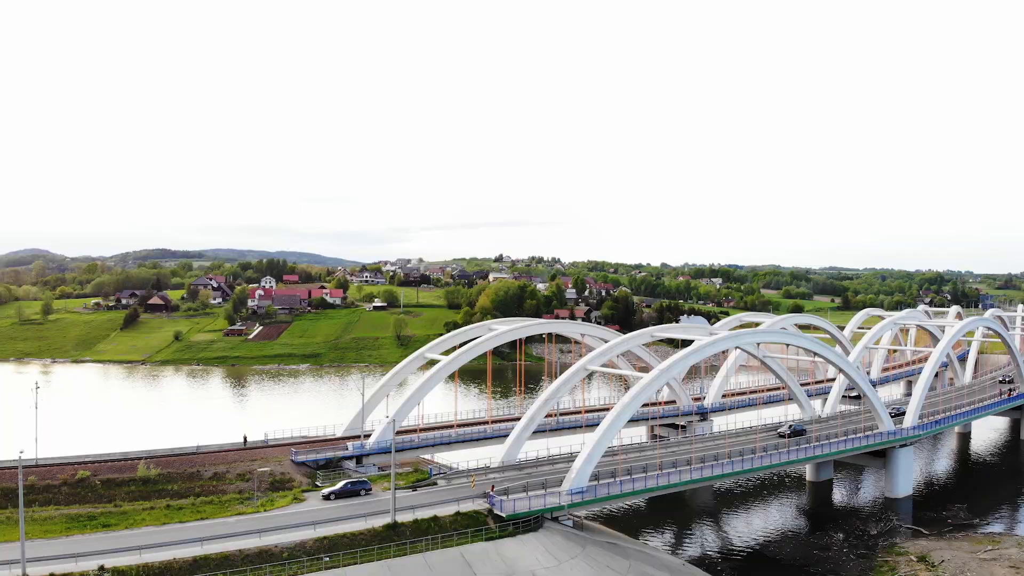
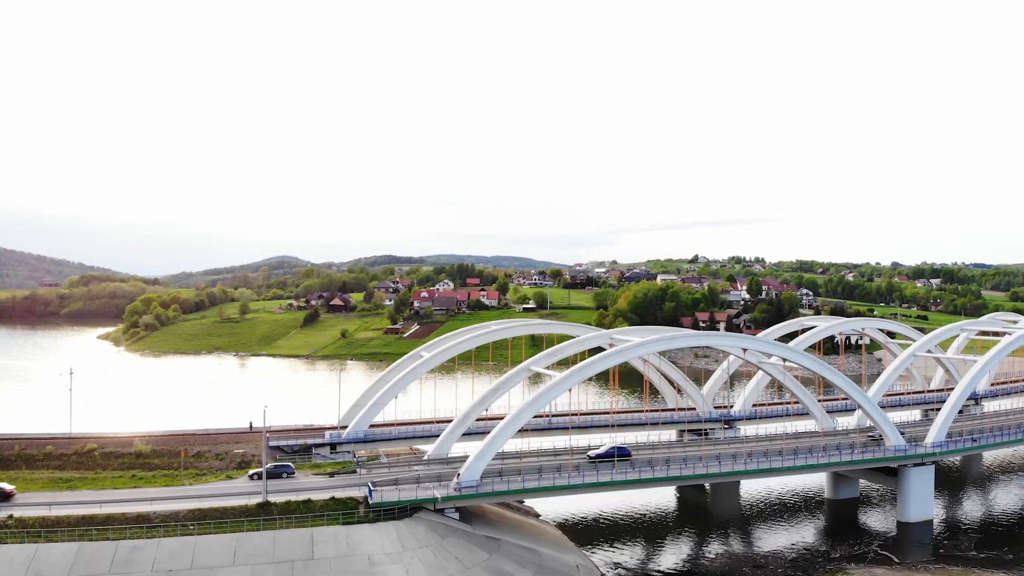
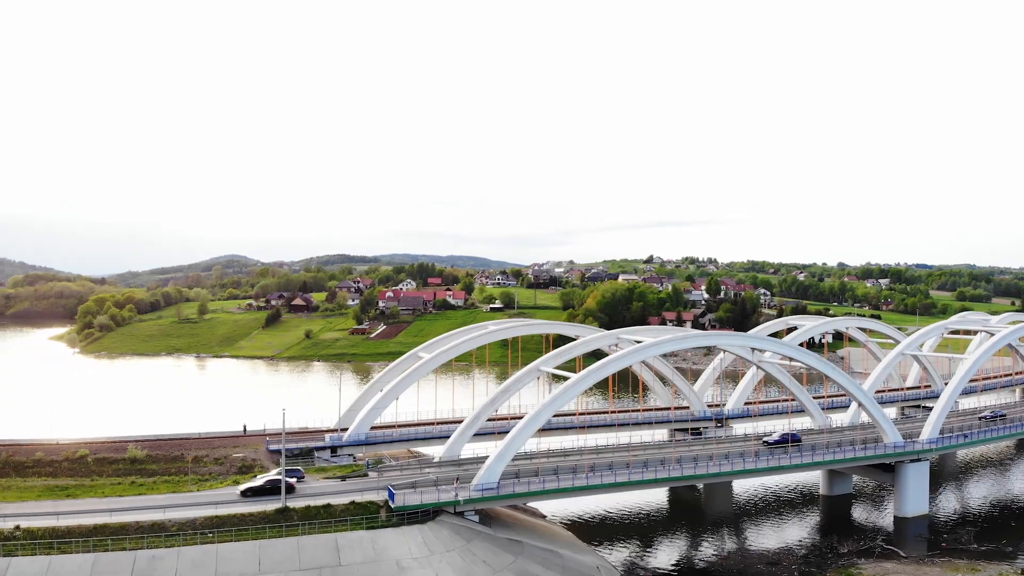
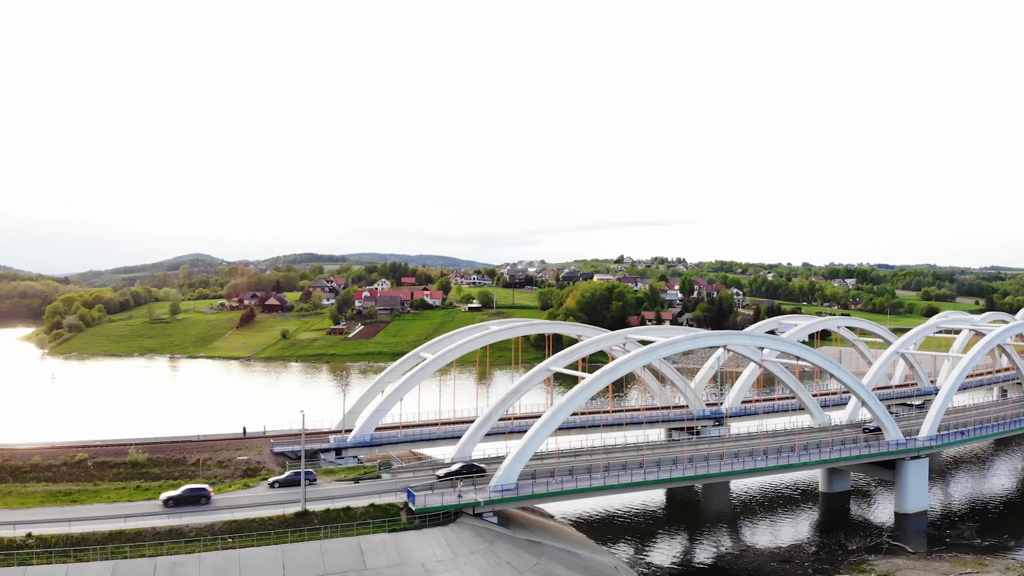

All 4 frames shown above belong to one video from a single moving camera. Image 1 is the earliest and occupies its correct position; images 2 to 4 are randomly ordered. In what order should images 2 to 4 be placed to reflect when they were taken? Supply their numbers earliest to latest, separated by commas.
4, 3, 2
